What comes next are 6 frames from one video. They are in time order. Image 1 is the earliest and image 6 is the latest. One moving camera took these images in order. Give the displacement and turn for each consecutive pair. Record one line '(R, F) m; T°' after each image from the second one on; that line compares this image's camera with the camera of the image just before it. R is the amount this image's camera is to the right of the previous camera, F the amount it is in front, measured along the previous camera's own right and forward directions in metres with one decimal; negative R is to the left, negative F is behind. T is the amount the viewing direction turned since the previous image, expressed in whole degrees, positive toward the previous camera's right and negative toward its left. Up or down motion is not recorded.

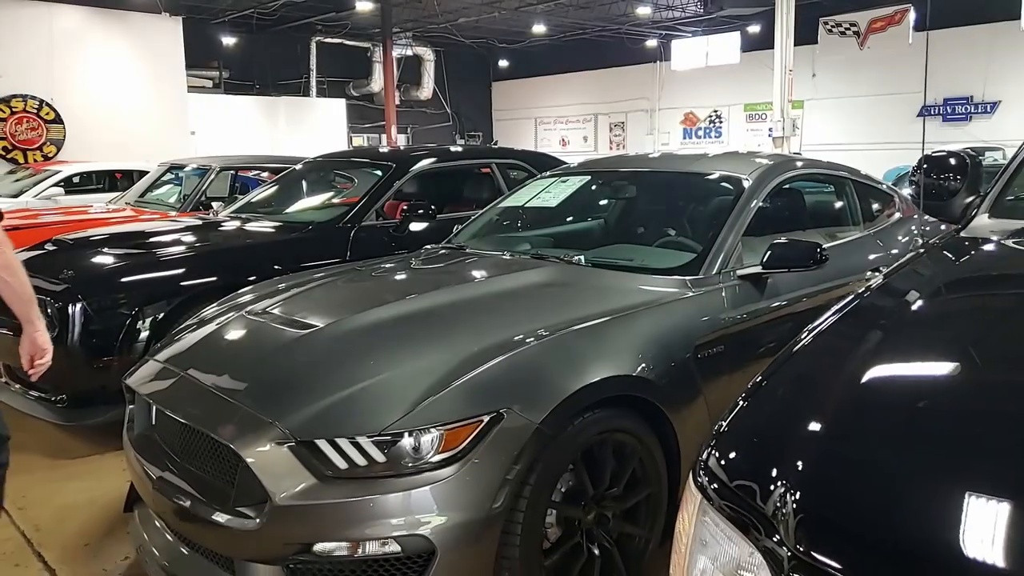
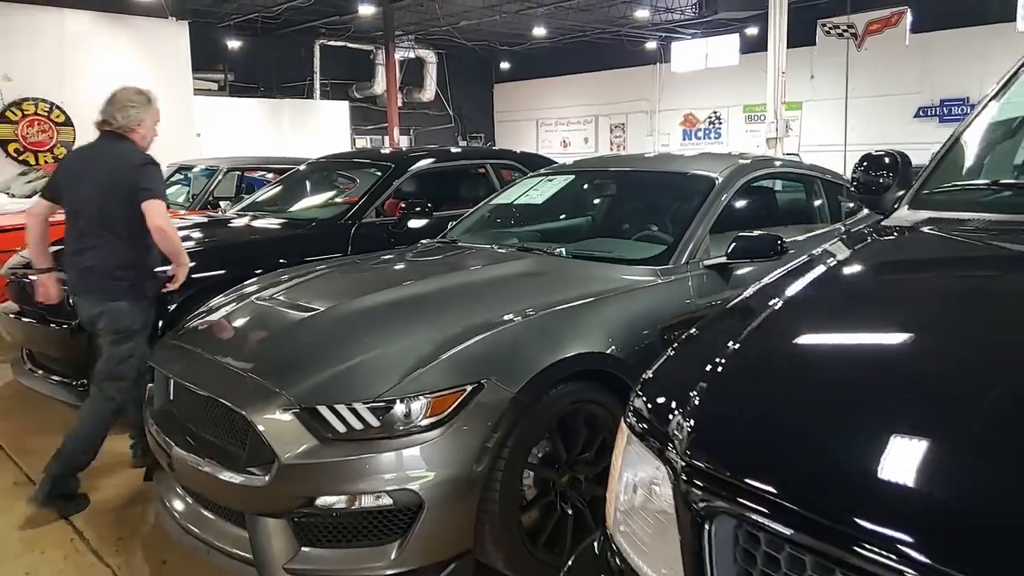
(+0.1, -0.2) m; 0°
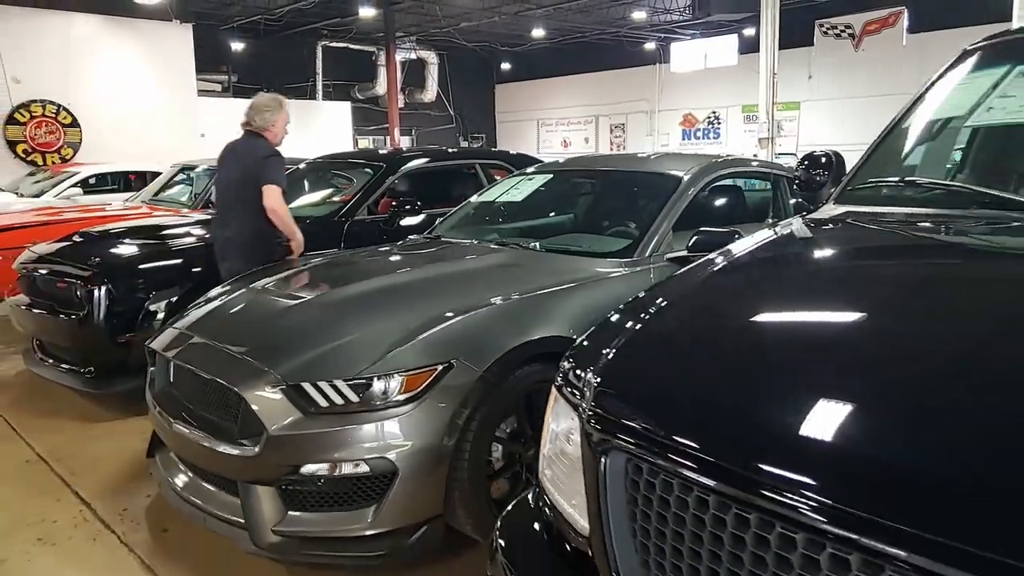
(+0.1, -0.2) m; 0°
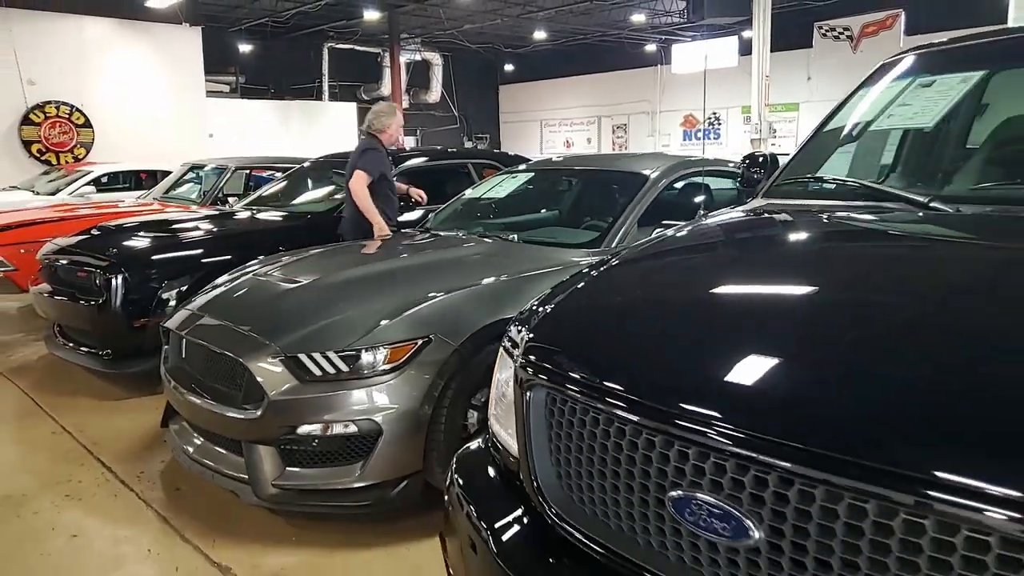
(+0.1, -0.3) m; 0°
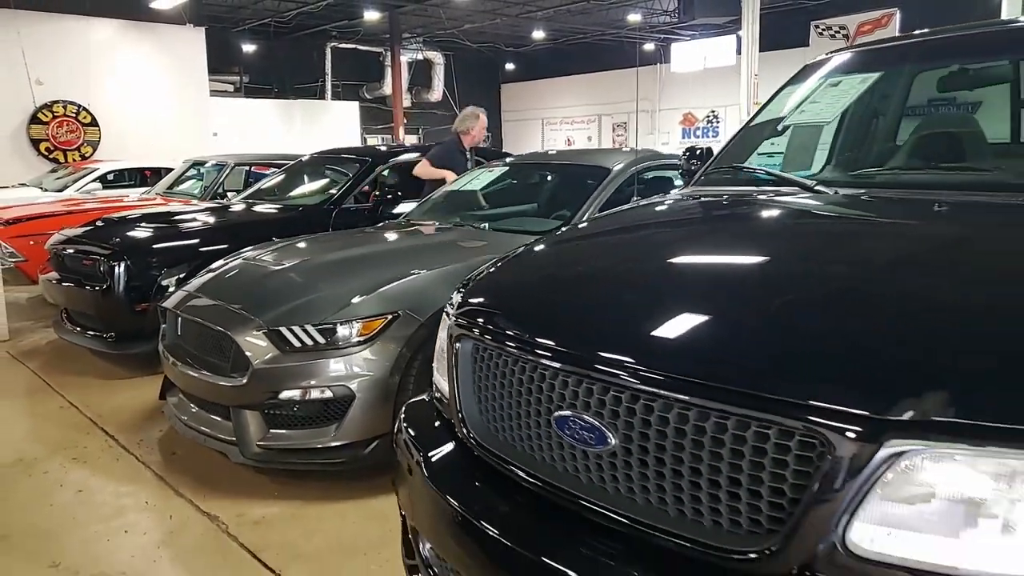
(+0.2, -0.3) m; 0°
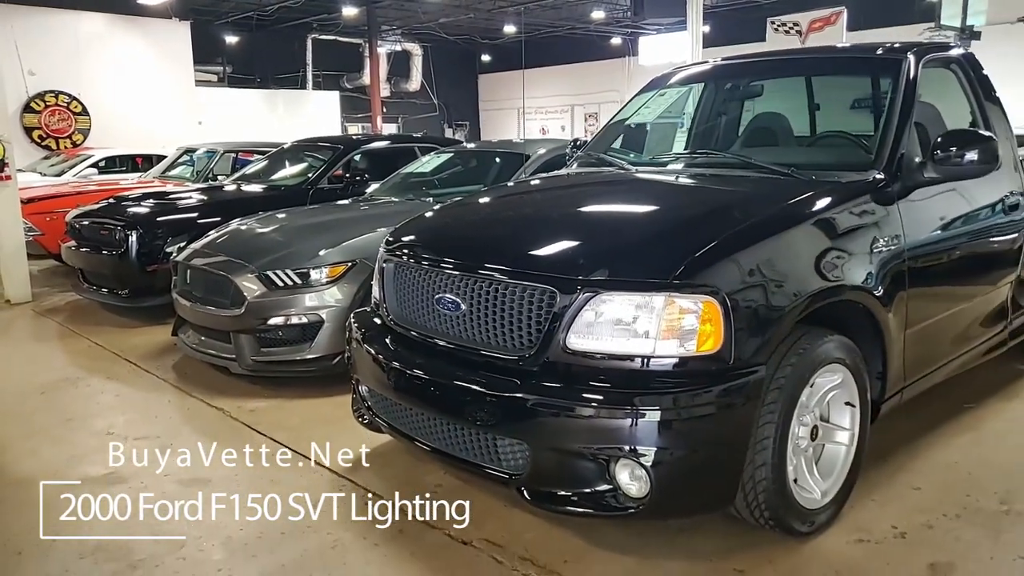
(+0.3, -1.0) m; +1°
